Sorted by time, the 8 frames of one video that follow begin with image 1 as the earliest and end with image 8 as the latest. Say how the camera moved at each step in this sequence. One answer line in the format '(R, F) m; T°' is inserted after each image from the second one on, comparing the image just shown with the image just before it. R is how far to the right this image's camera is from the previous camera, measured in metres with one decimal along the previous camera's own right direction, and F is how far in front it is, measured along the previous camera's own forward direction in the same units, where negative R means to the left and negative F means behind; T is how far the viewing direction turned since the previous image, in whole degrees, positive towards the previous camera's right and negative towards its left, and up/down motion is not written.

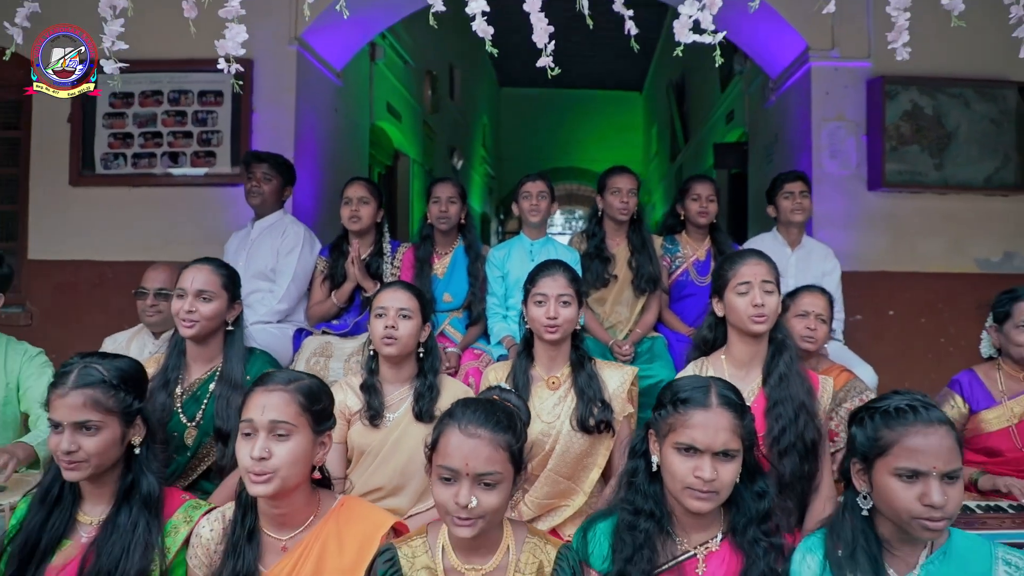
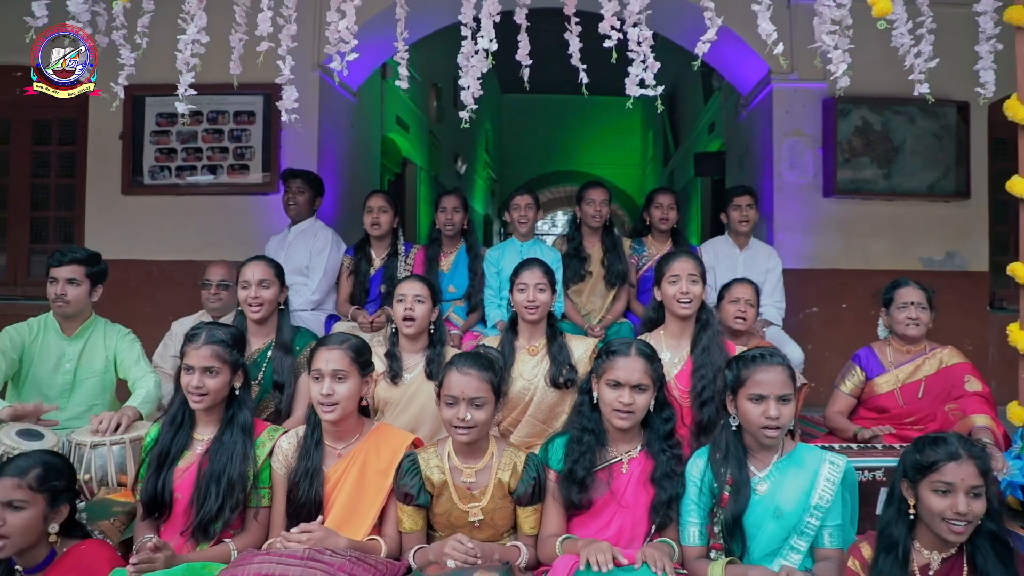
(+0.1, -0.7) m; 0°
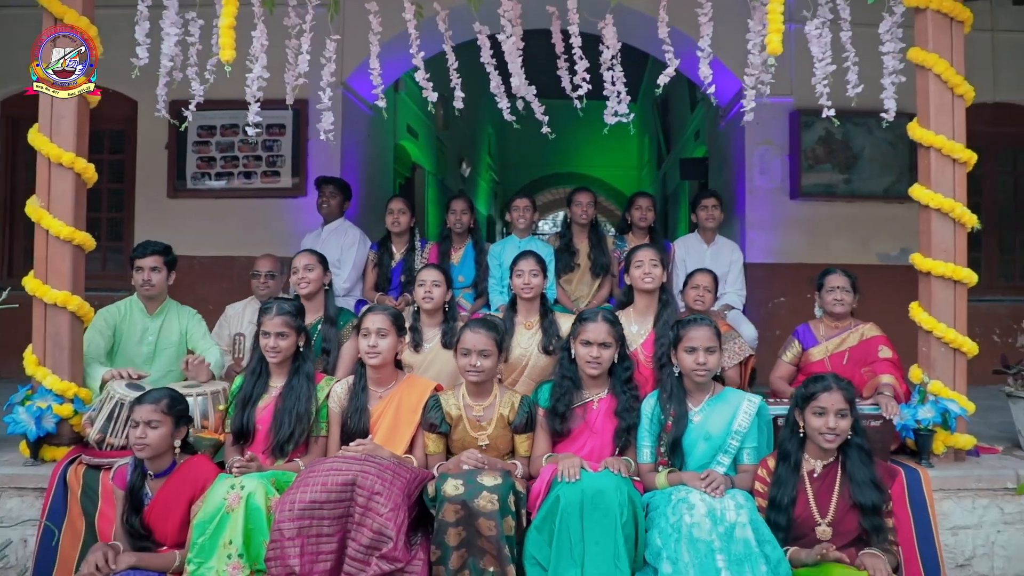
(0.0, -0.7) m; 0°
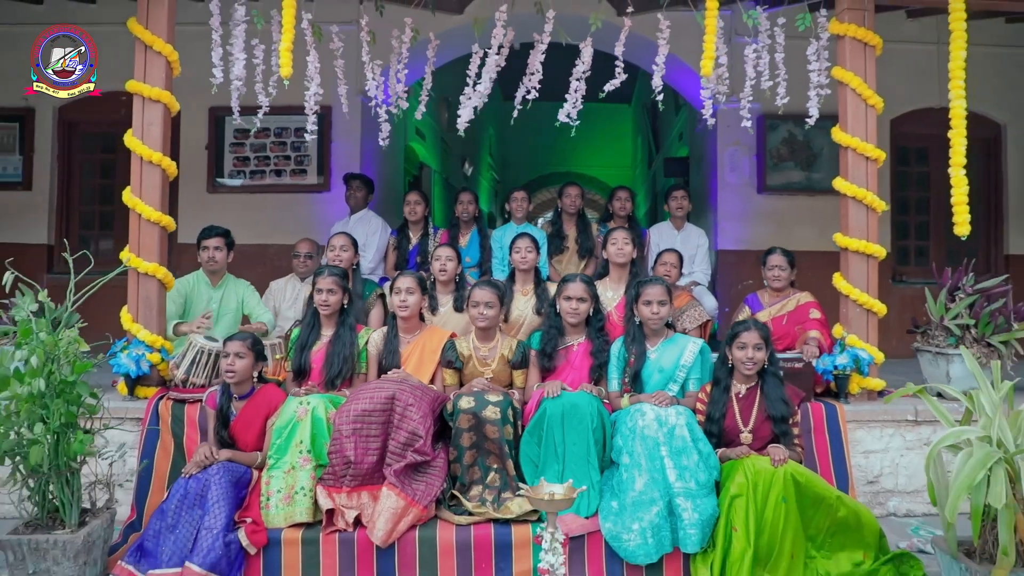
(0.0, -0.9) m; 0°
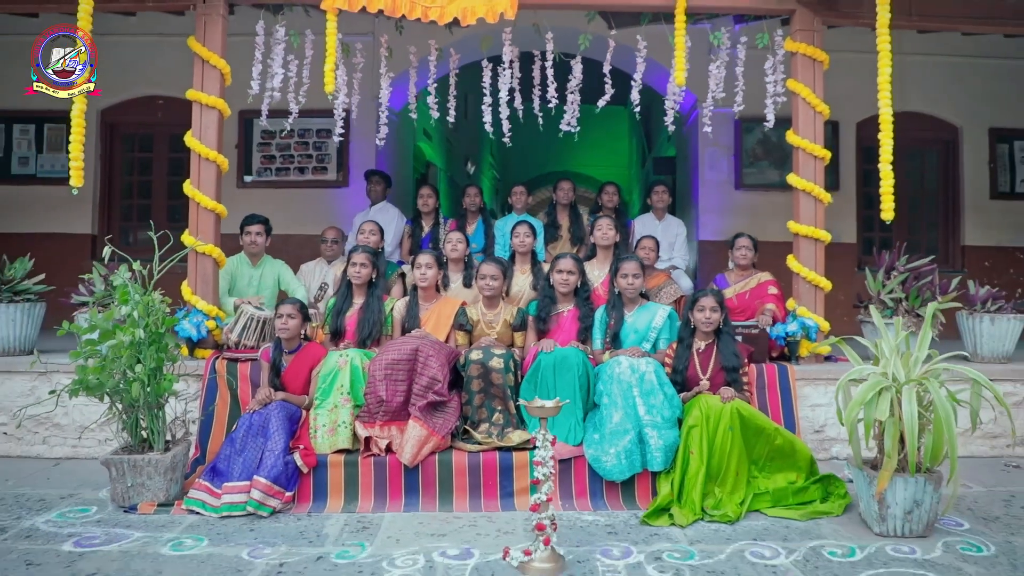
(0.0, -0.8) m; 0°
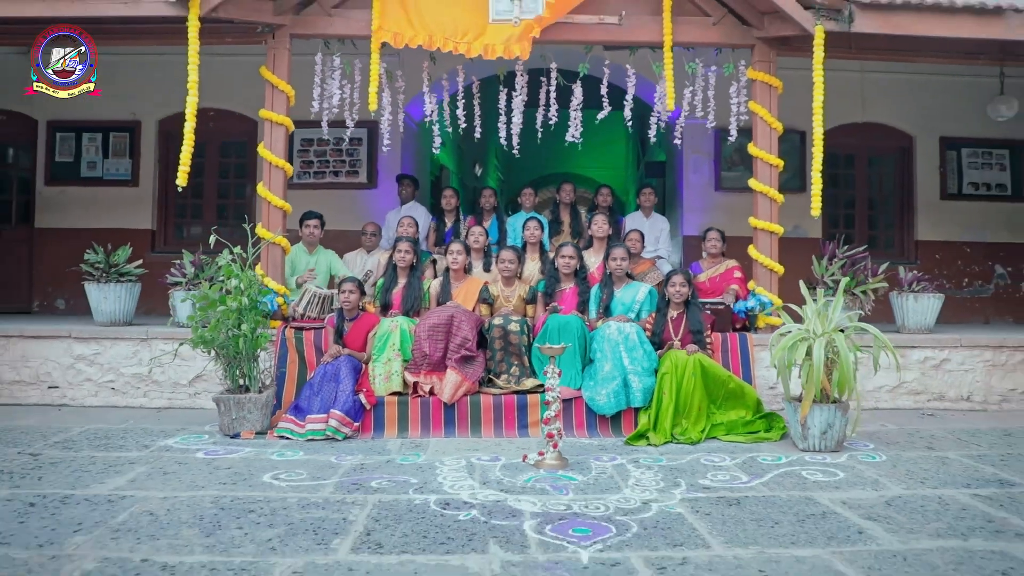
(-0.1, -1.2) m; 0°
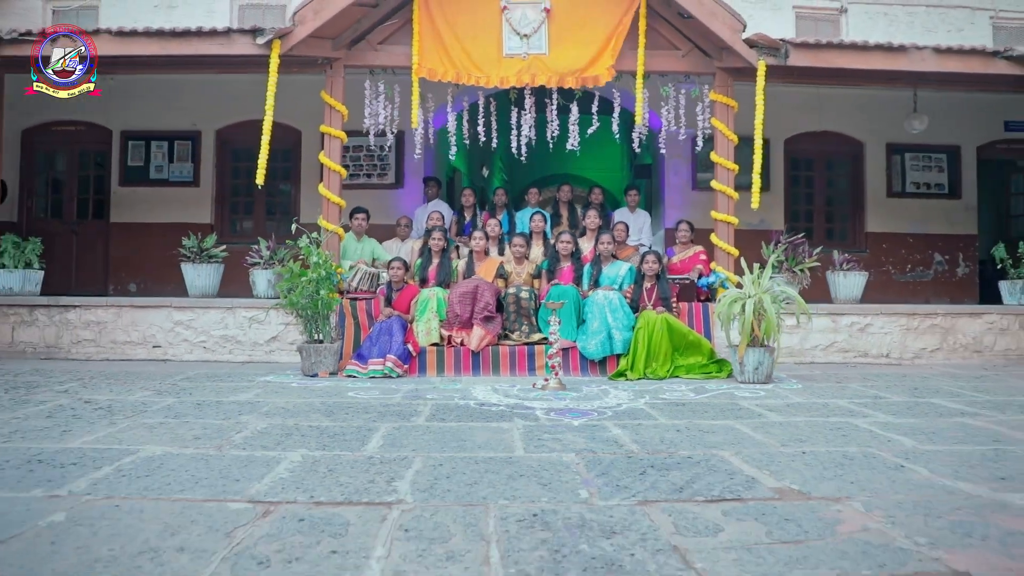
(-0.1, -1.6) m; 0°
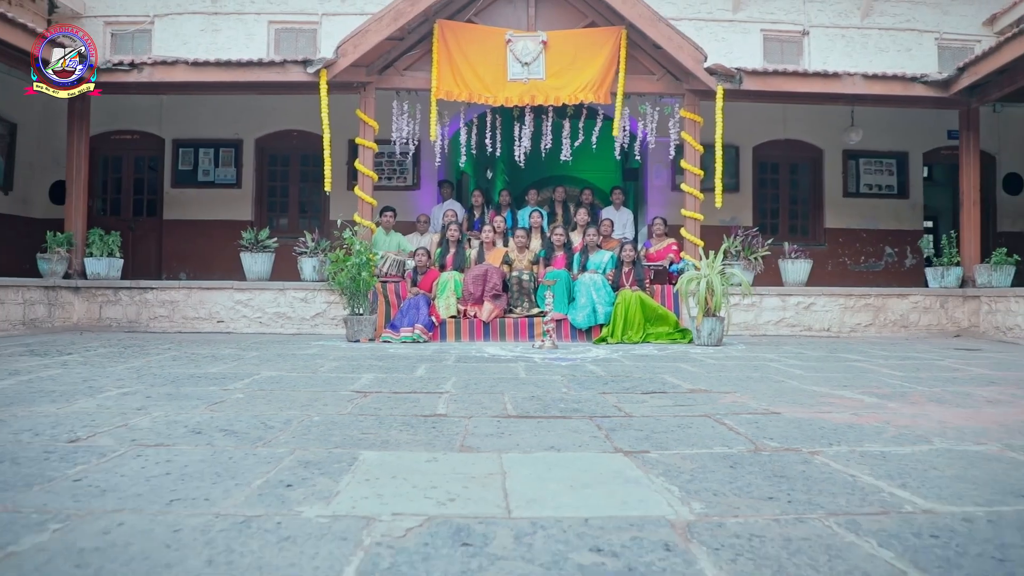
(0.0, -1.6) m; 0°
